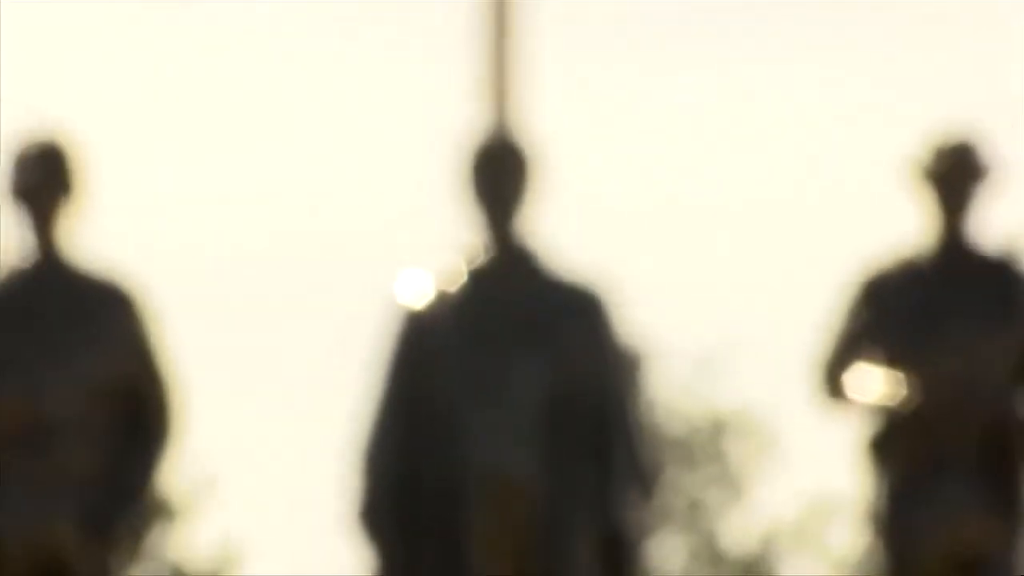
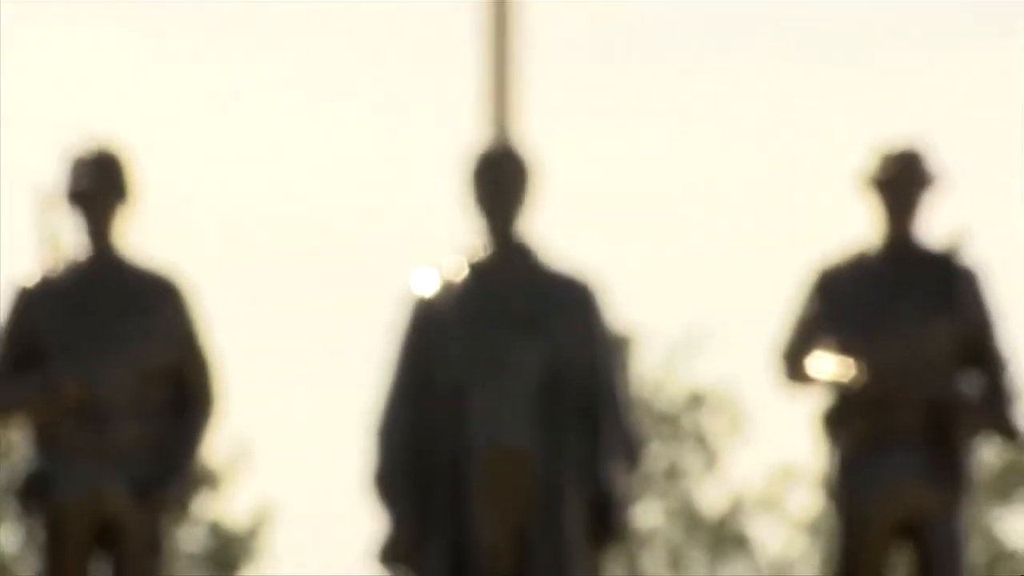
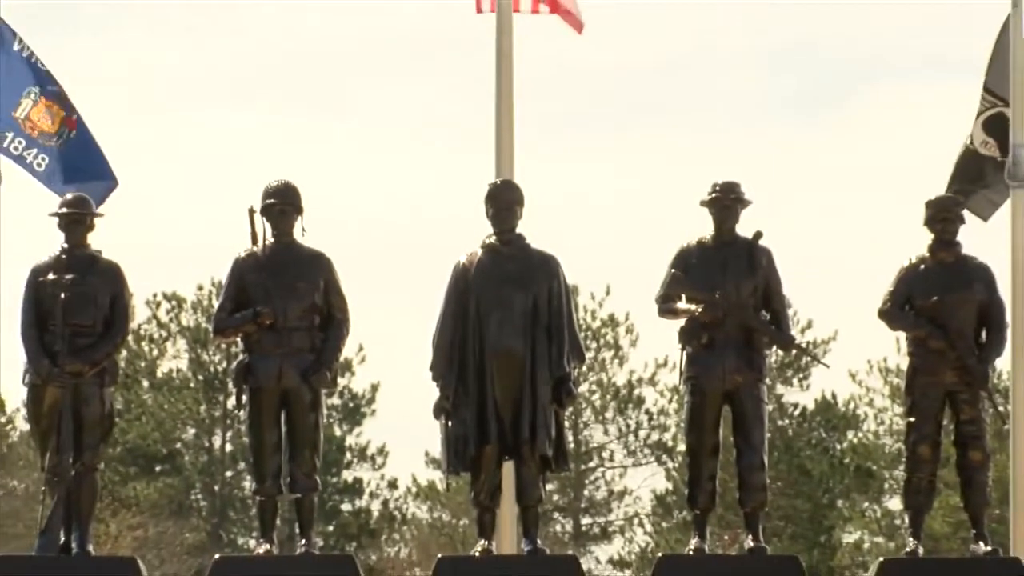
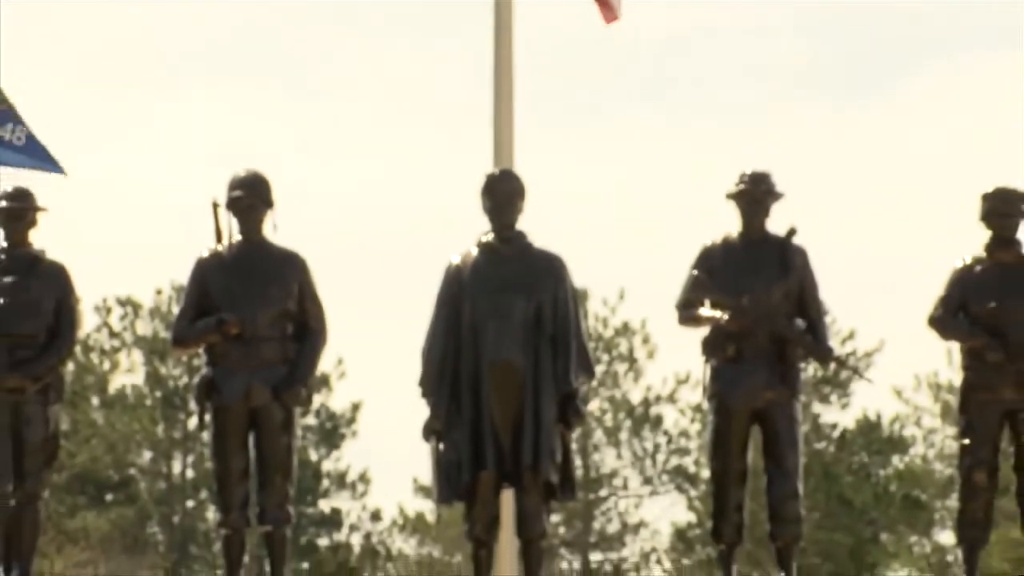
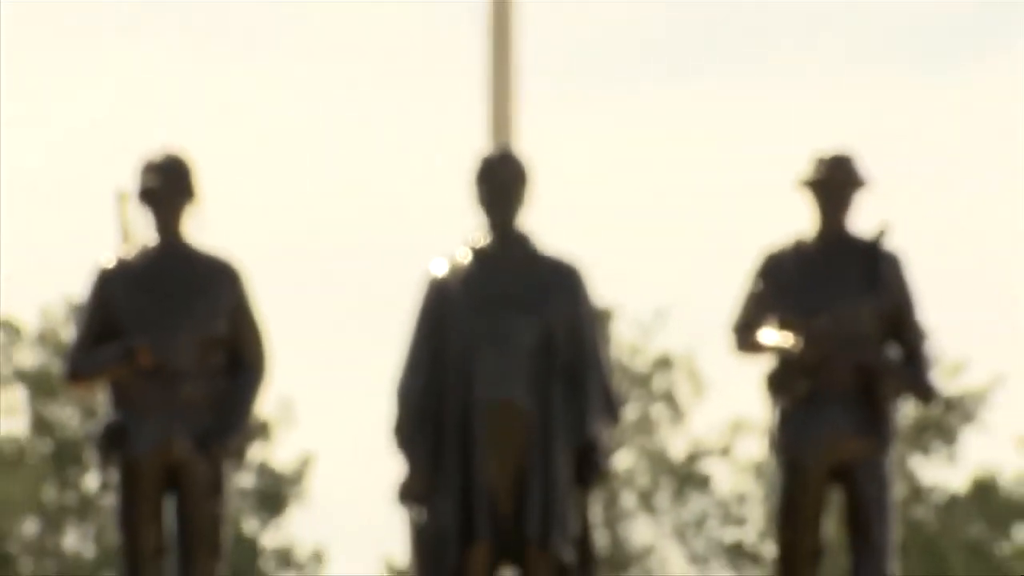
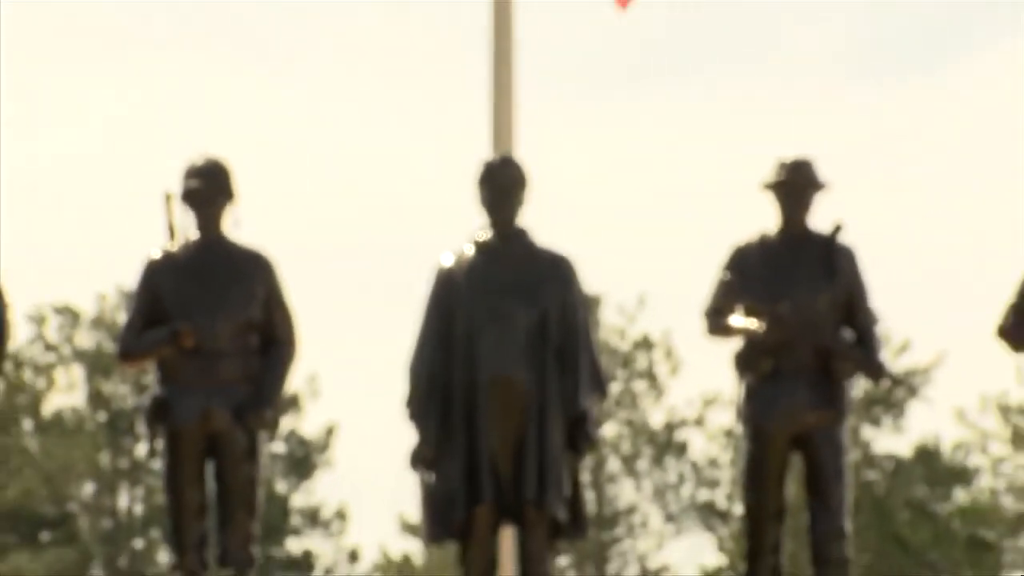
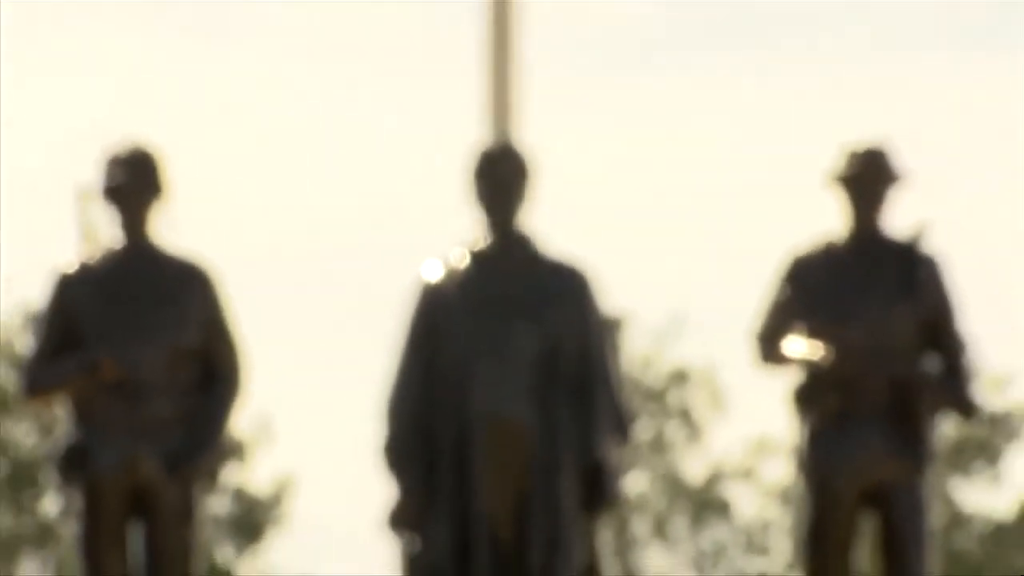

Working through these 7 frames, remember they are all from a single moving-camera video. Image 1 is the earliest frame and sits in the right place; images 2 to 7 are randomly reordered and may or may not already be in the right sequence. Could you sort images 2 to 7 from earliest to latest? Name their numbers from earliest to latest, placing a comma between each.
2, 7, 5, 6, 4, 3
